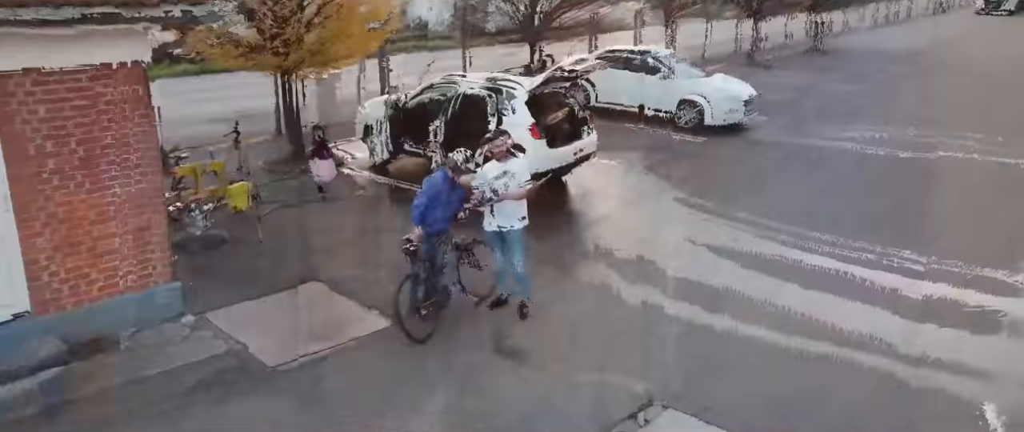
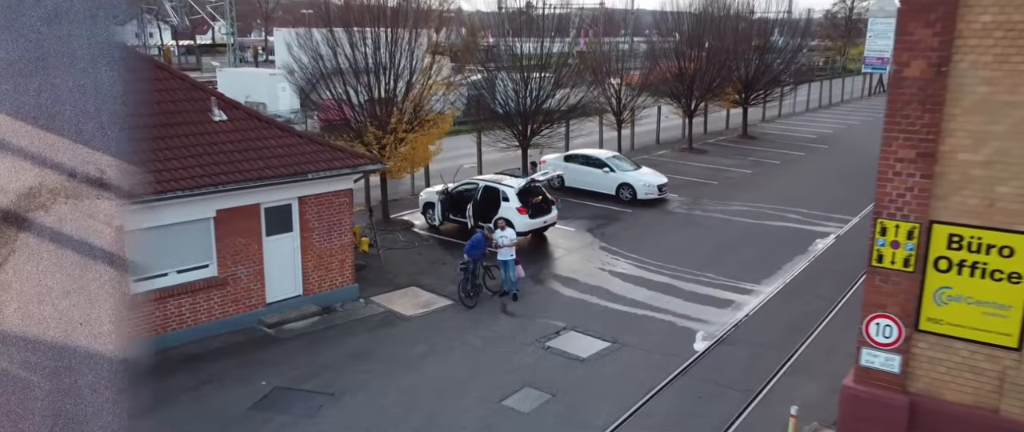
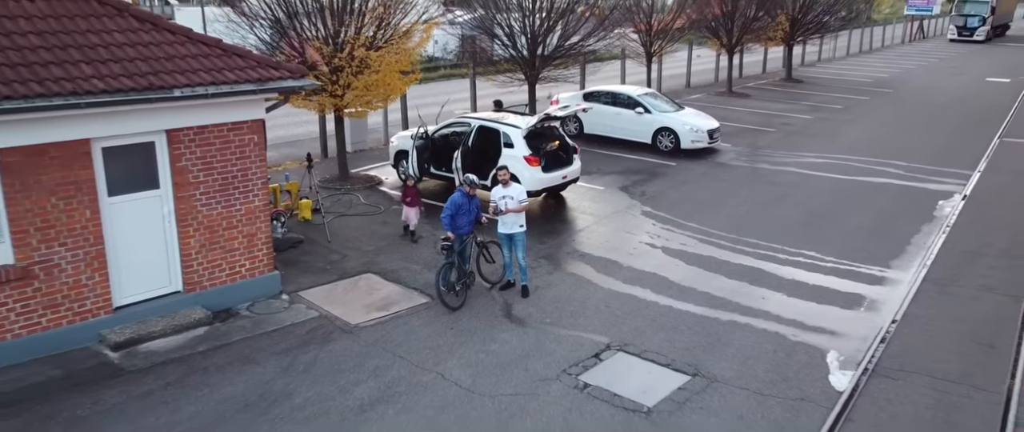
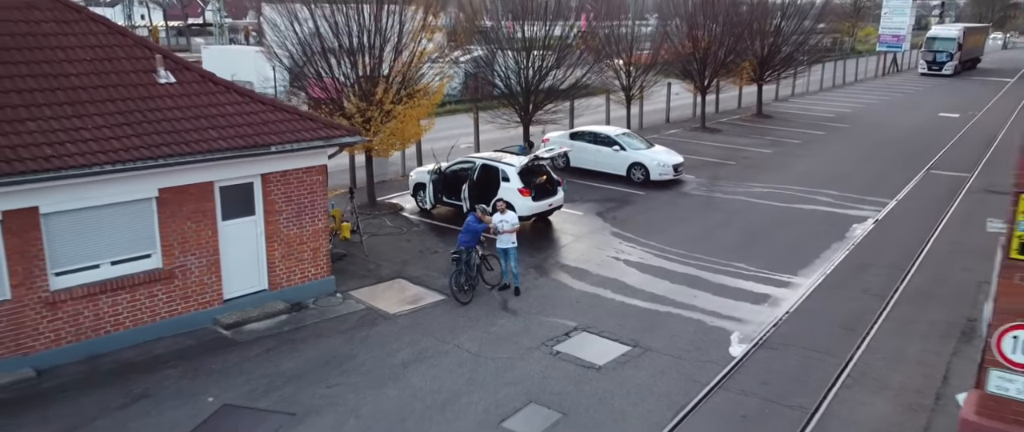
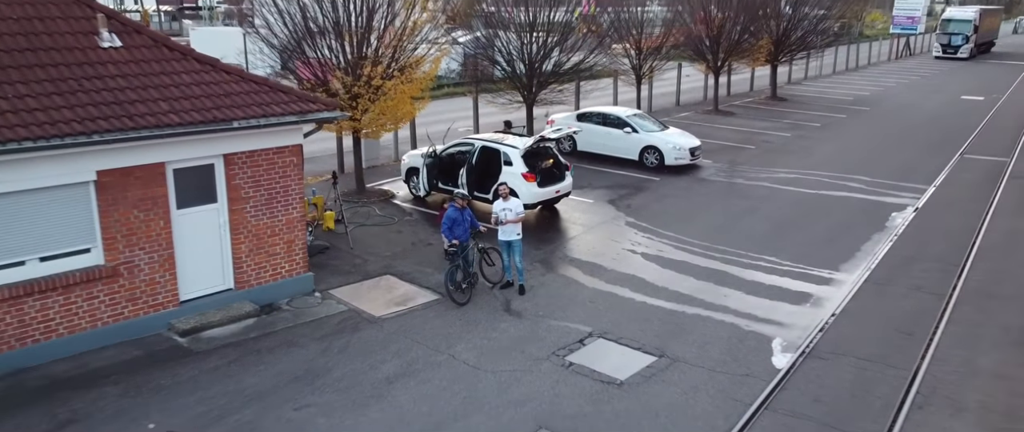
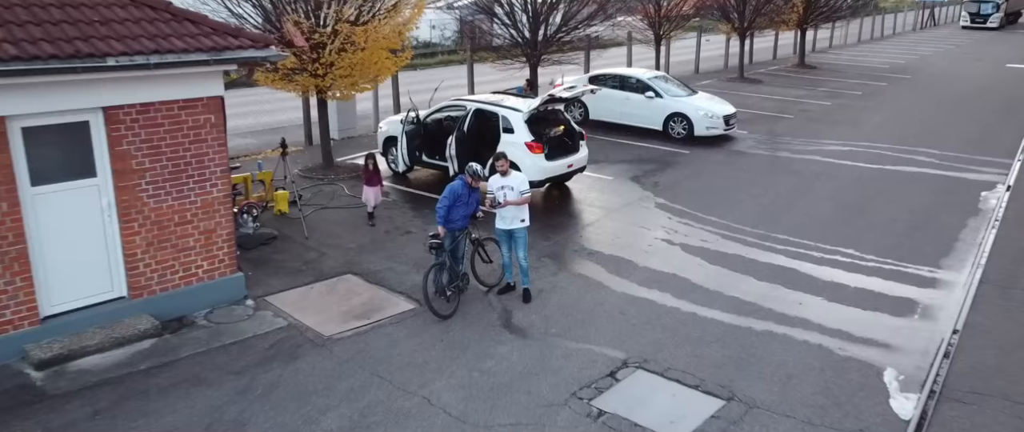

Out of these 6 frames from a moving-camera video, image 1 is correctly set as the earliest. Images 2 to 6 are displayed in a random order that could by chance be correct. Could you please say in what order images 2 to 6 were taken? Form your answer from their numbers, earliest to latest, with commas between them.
6, 3, 5, 4, 2
